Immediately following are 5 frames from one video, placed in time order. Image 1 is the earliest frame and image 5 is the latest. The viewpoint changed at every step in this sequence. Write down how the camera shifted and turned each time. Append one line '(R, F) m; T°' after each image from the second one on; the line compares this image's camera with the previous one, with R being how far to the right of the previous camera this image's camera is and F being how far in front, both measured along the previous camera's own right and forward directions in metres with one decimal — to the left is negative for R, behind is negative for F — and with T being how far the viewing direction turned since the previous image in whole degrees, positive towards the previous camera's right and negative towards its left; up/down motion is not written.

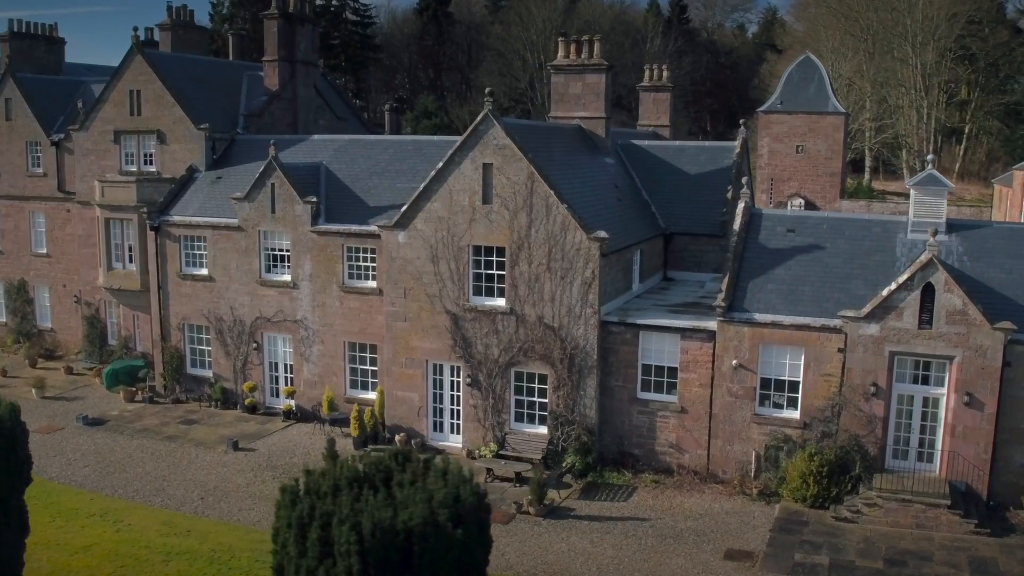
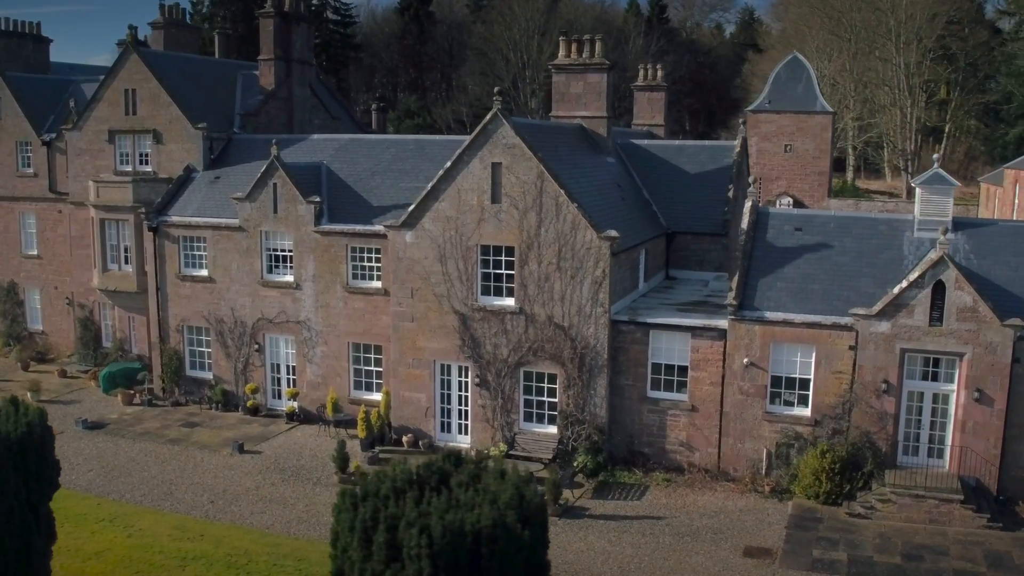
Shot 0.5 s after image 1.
(-0.7, 0.0) m; +1°
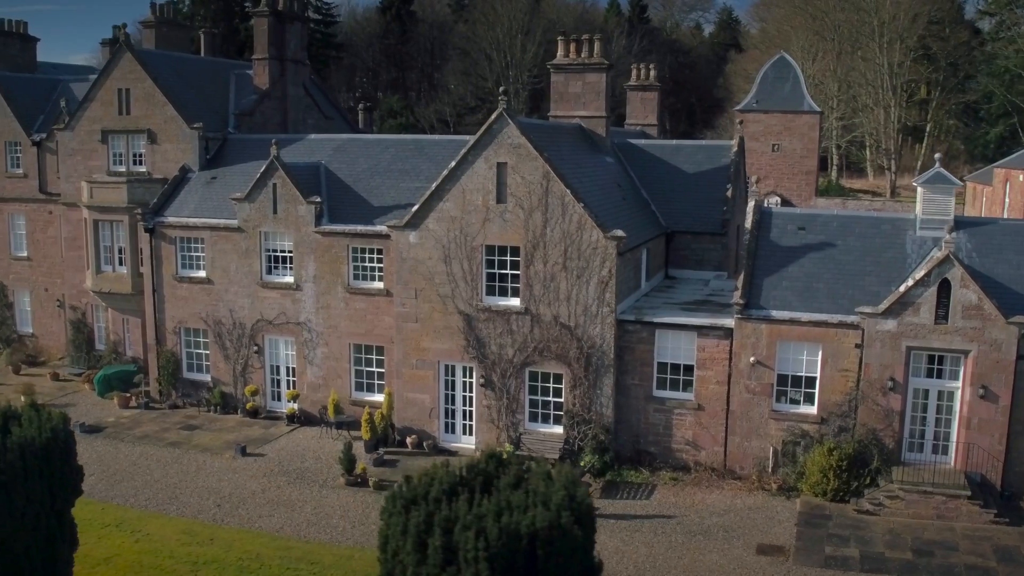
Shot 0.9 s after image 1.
(-0.6, 0.0) m; +1°
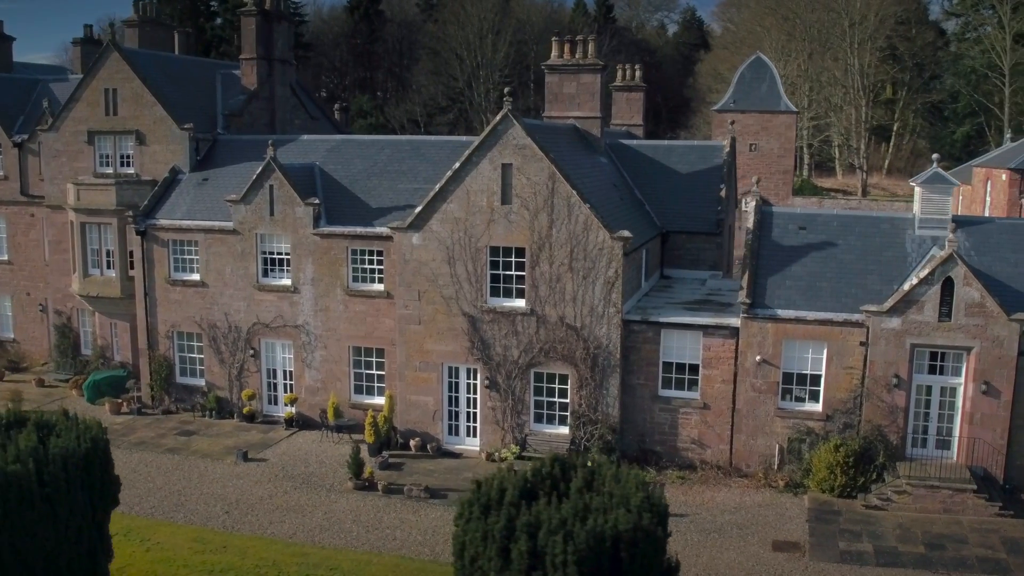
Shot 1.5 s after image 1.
(-0.9, 0.0) m; +2°
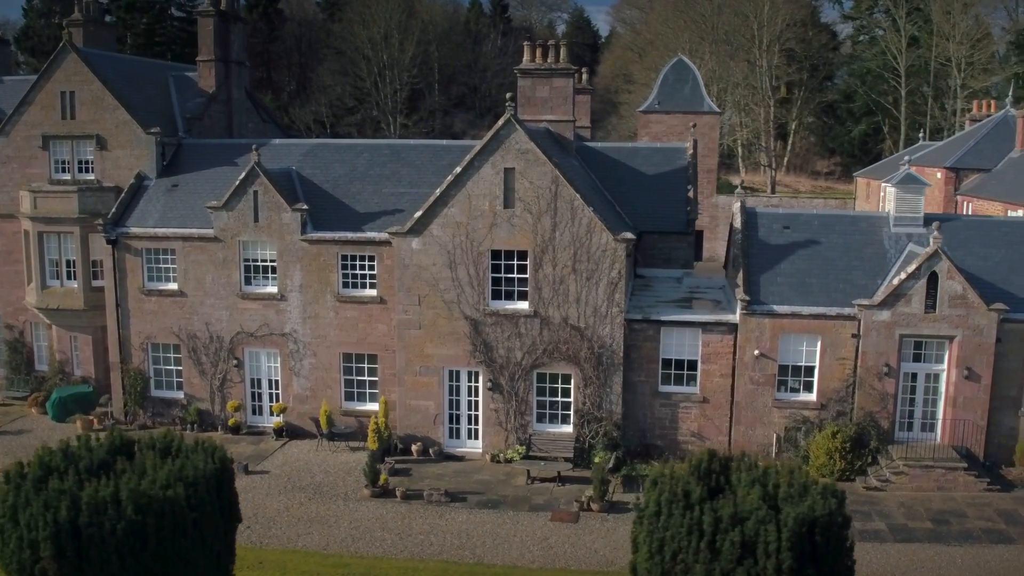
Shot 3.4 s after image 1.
(-2.6, -0.1) m; +7°
